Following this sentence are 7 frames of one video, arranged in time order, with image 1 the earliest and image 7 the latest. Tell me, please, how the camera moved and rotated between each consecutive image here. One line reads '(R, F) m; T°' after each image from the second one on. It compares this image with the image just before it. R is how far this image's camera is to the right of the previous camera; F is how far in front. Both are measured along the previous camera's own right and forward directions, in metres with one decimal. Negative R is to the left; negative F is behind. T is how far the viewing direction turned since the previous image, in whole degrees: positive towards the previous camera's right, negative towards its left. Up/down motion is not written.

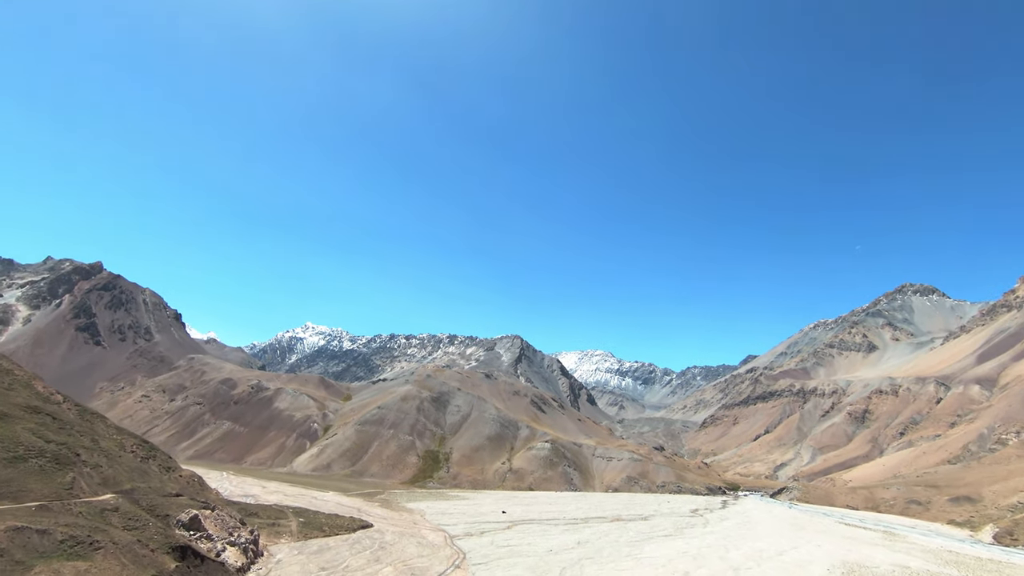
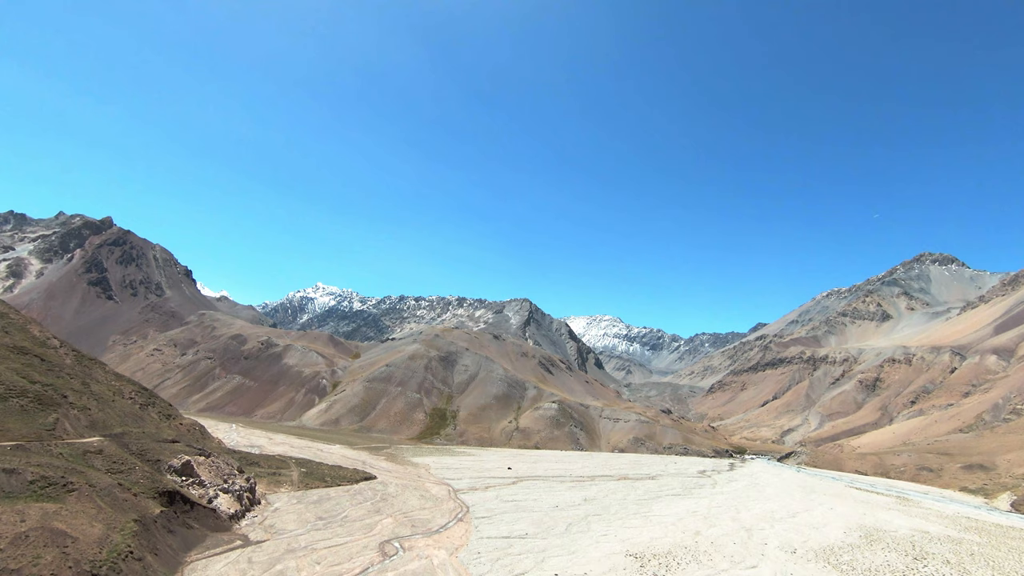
(+0.1, +2.4) m; -1°
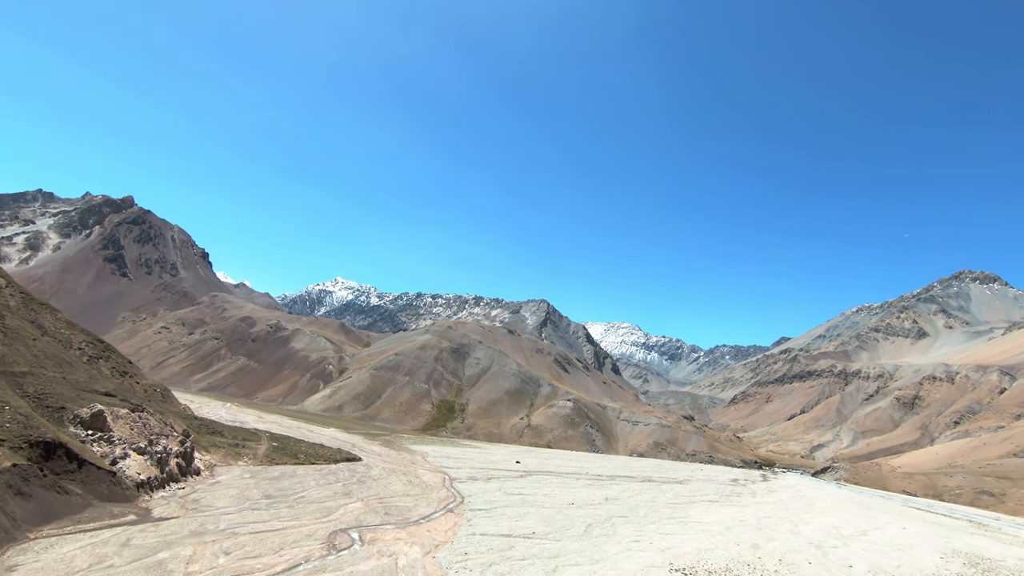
(+0.2, +7.4) m; -2°
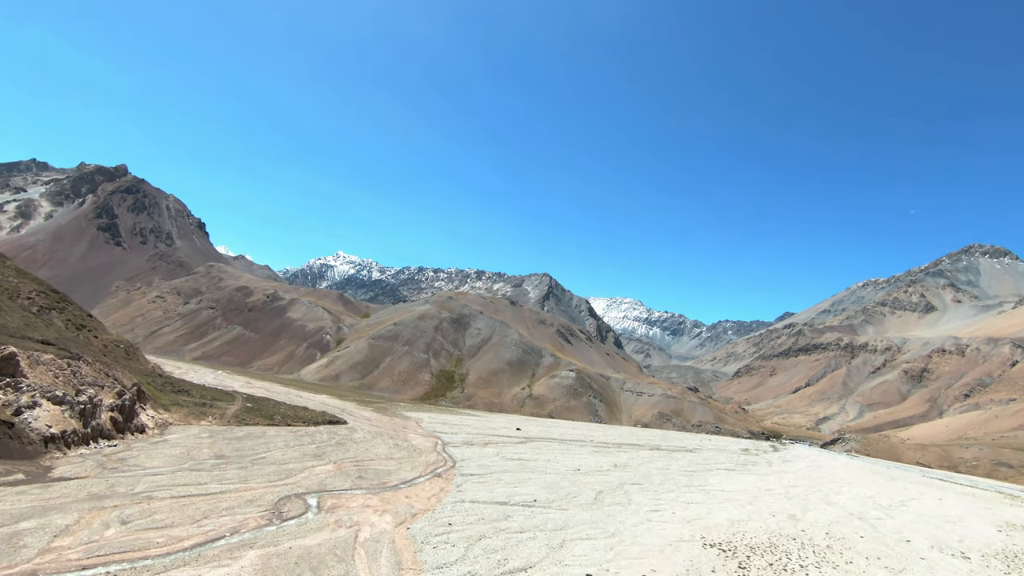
(+0.2, +4.2) m; 0°
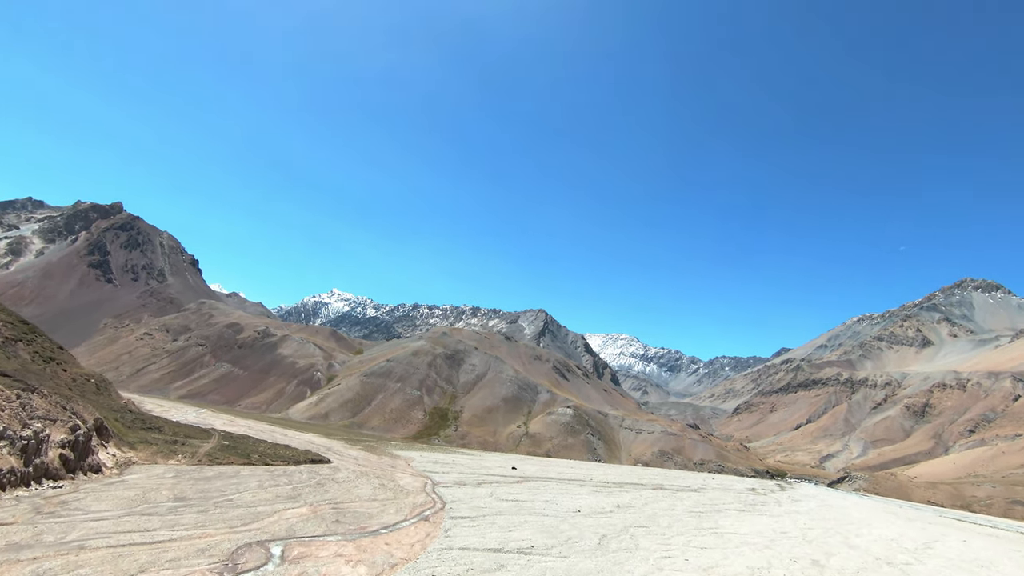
(+0.1, +1.5) m; +1°
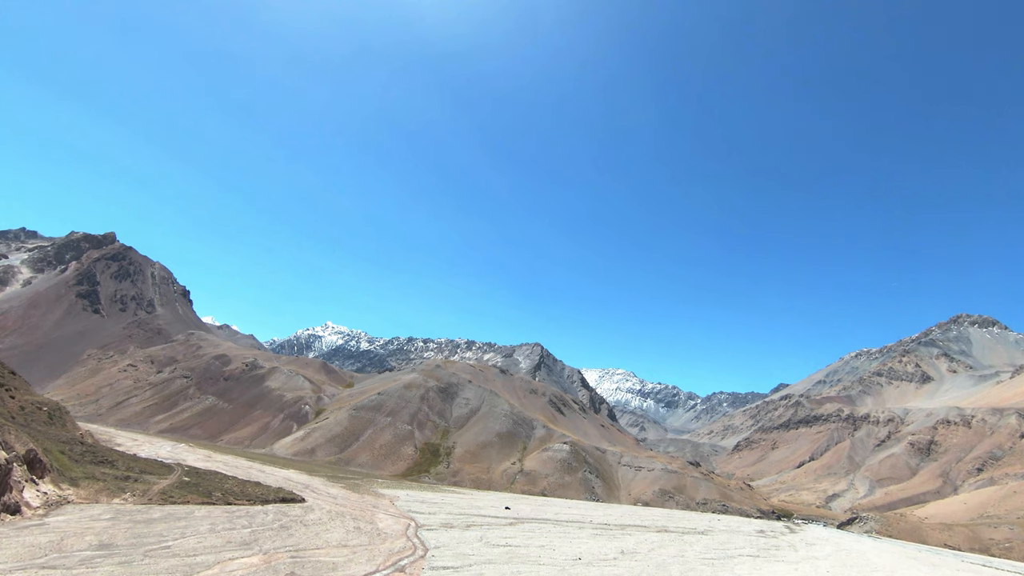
(+0.1, +2.4) m; 0°
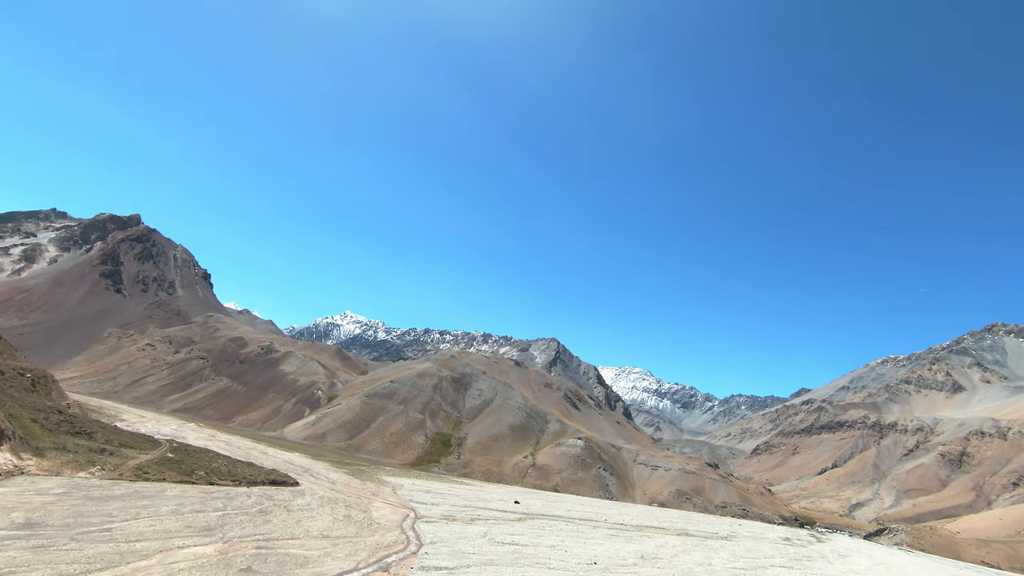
(+0.2, +3.0) m; -2°
